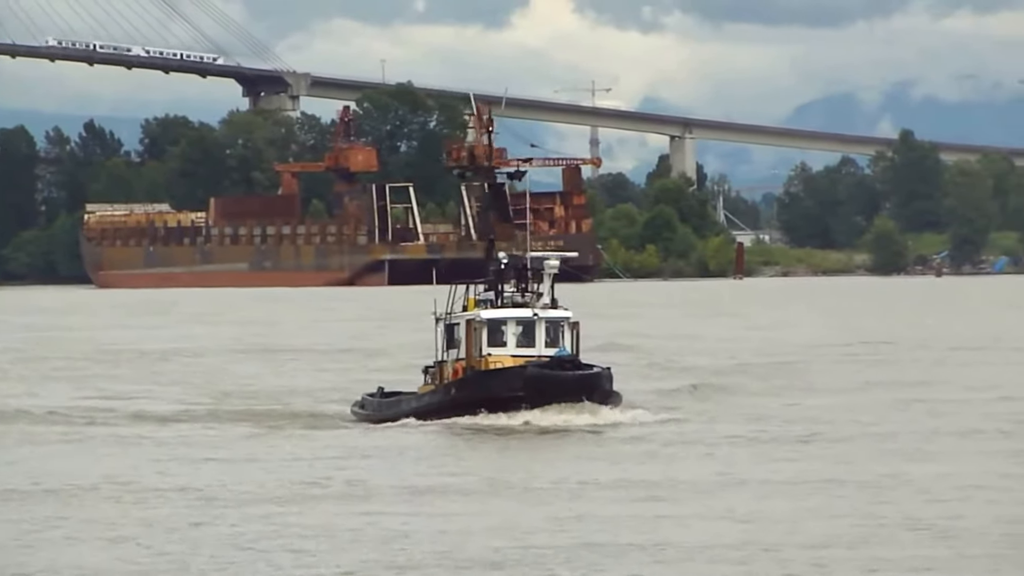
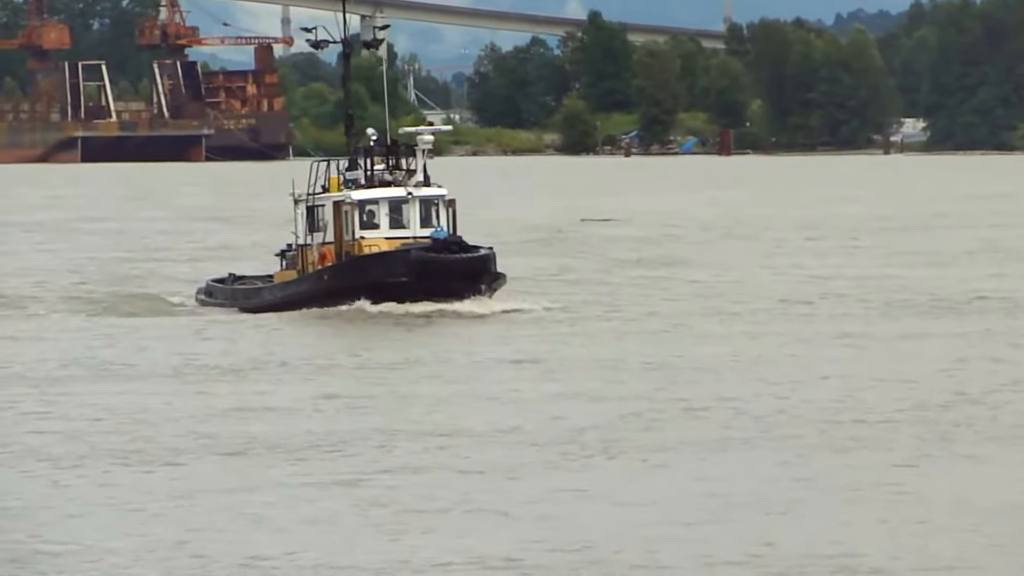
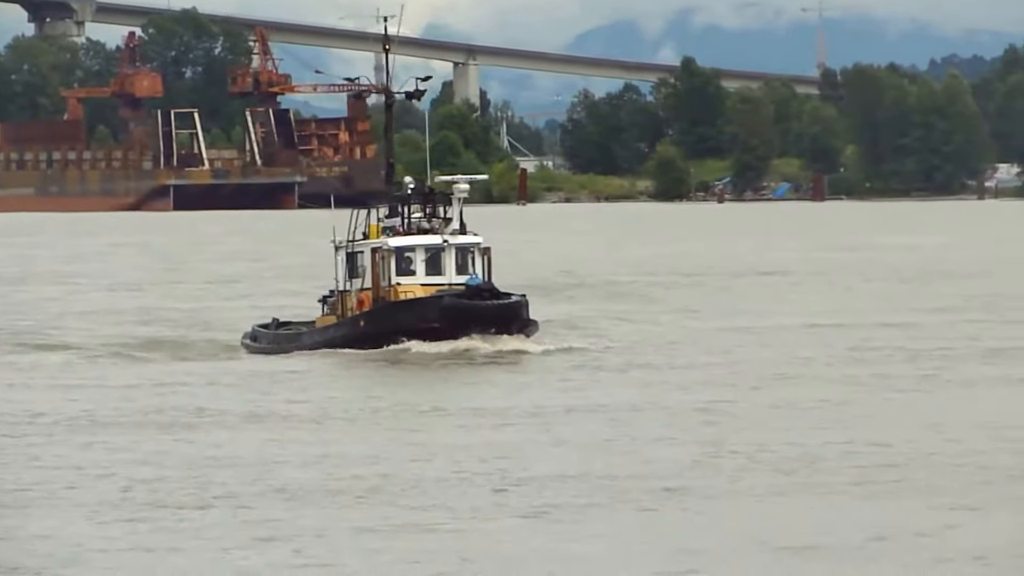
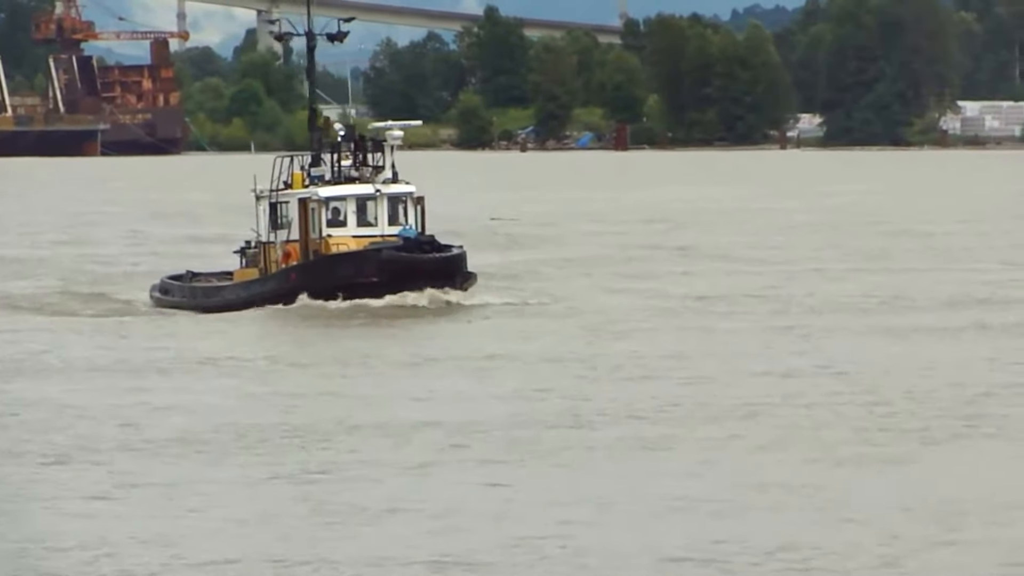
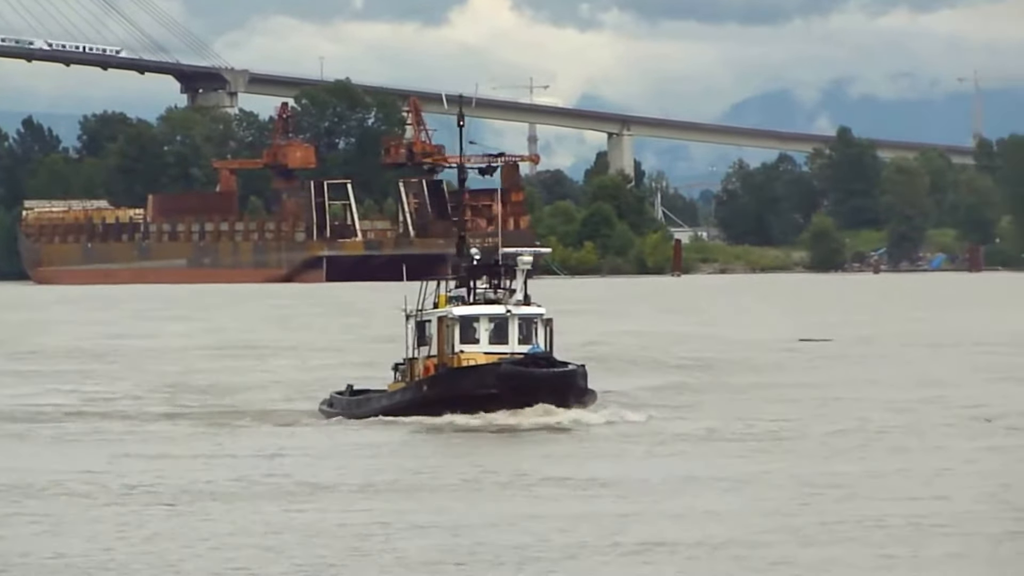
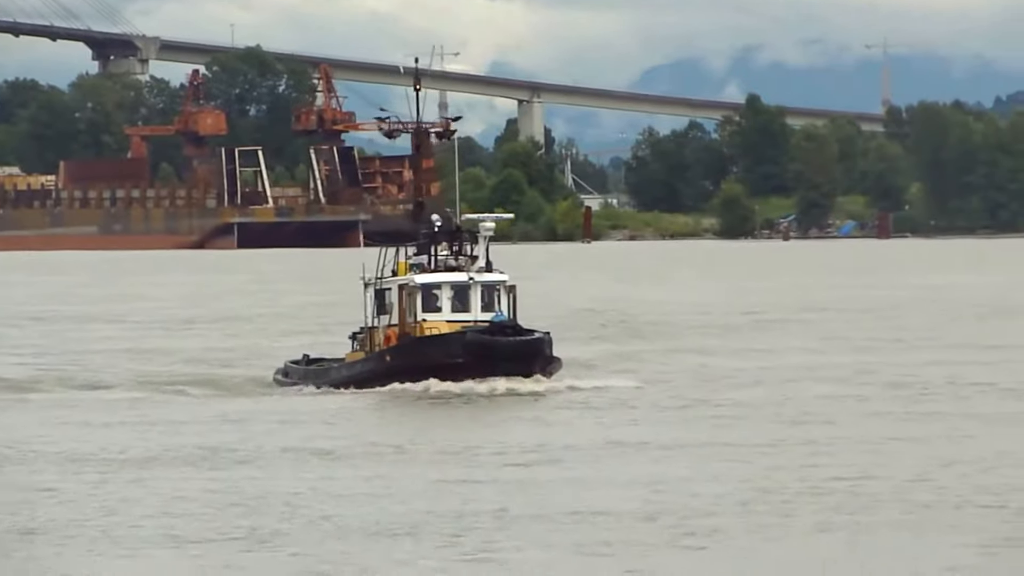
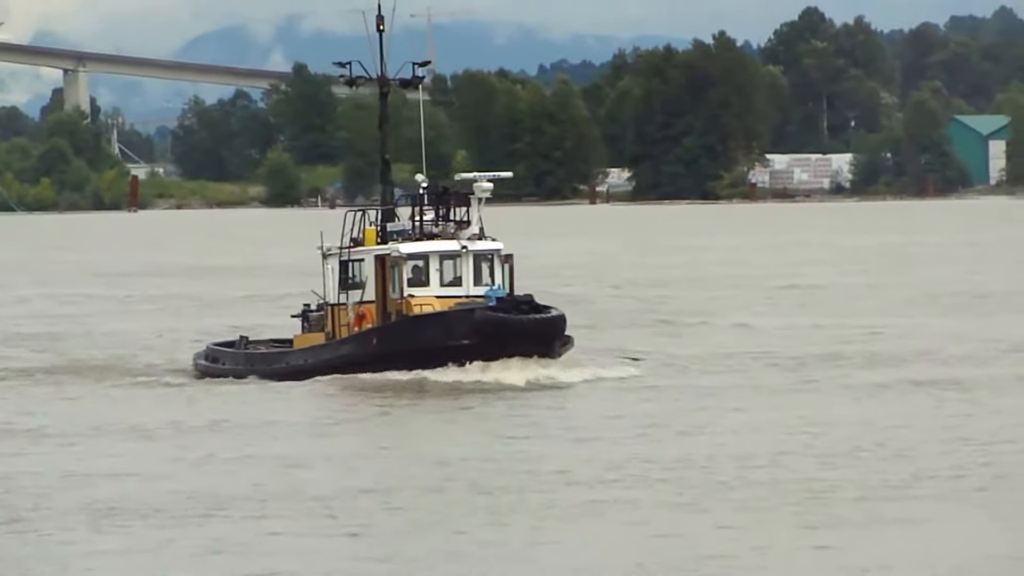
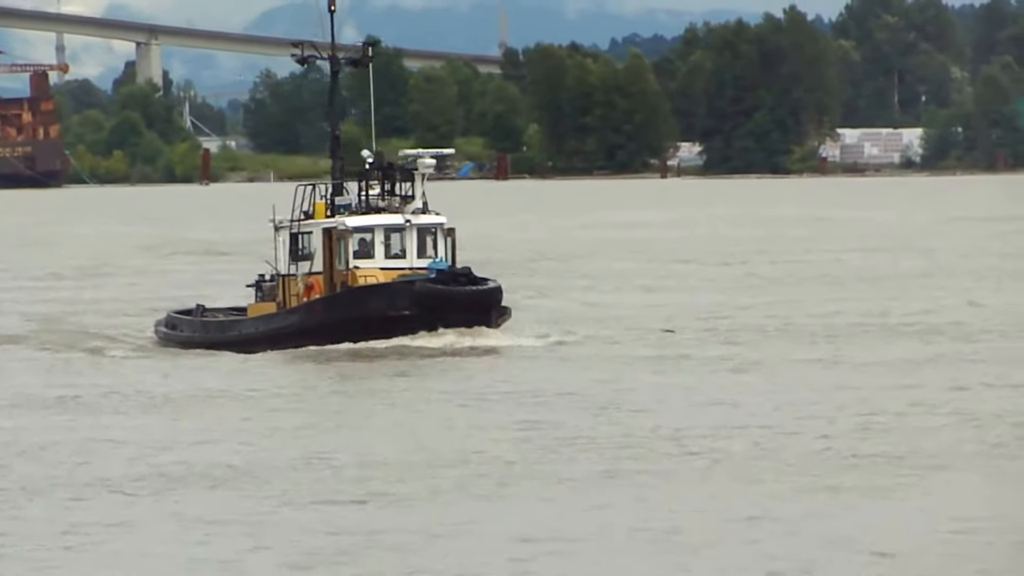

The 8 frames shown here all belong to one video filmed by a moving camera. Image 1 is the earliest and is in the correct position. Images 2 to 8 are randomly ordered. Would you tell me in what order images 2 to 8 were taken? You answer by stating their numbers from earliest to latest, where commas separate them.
5, 6, 3, 2, 4, 8, 7
